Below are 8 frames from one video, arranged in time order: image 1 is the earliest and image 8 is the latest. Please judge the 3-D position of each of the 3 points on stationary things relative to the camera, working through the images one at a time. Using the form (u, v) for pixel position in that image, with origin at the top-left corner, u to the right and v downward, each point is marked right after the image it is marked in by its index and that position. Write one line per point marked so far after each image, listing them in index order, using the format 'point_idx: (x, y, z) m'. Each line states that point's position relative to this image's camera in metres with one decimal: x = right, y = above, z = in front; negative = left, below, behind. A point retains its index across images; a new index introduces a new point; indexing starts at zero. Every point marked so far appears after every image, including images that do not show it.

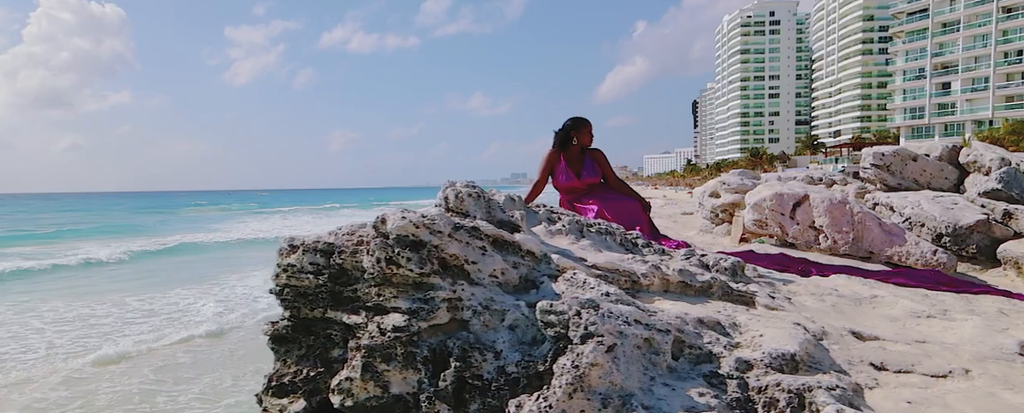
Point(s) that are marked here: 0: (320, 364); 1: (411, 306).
0: (-1.0, -0.8, +3.3) m
1: (-0.5, -0.5, +3.1) m
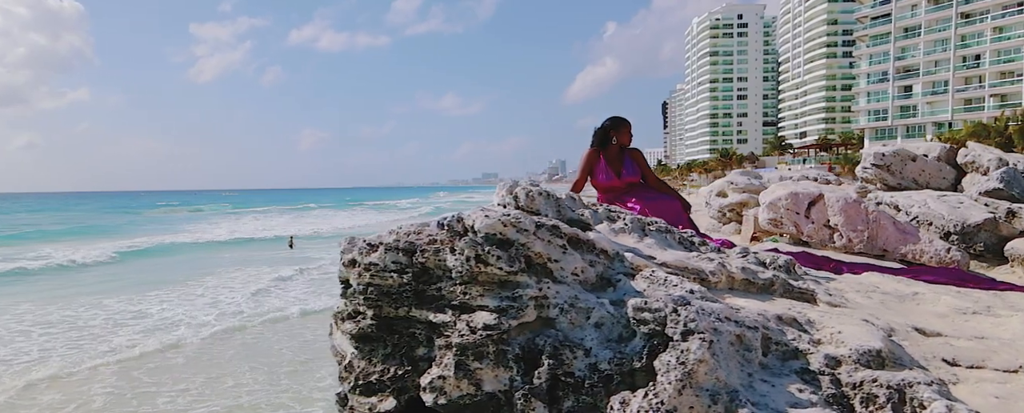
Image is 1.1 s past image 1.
0: (-0.5, -0.8, +3.3) m
1: (-0.1, -0.5, +3.1) m
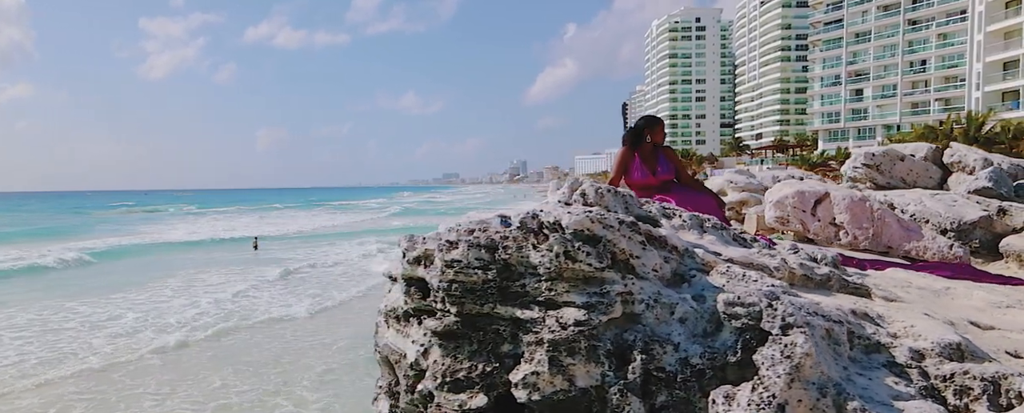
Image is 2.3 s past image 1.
0: (-0.1, -0.8, +3.3) m
1: (+0.4, -0.5, +3.1) m
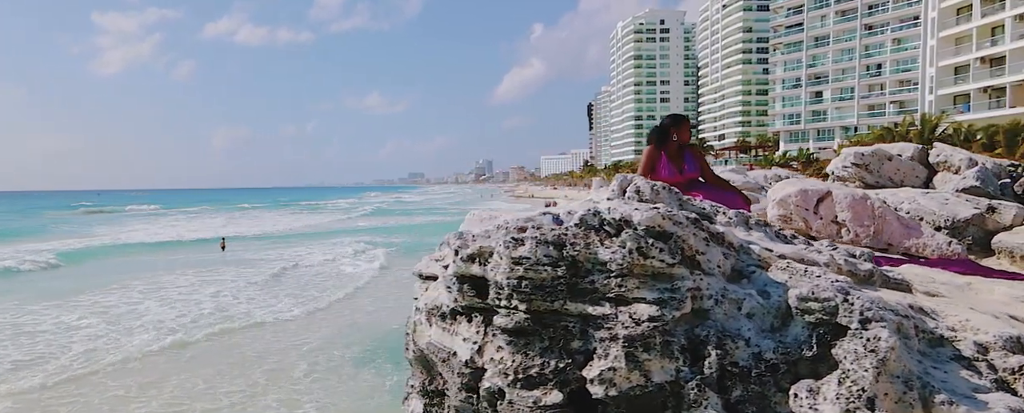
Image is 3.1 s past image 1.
0: (+0.3, -0.8, +3.3) m
1: (+0.7, -0.4, +3.1) m
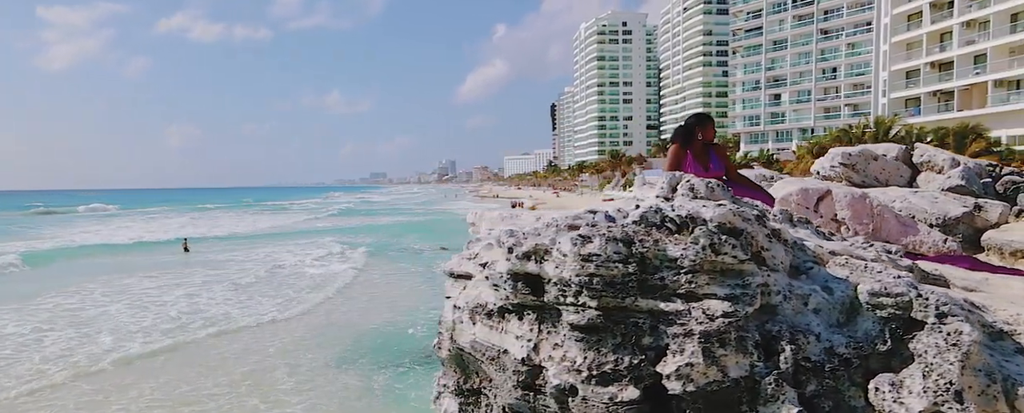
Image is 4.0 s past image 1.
0: (+0.6, -0.8, +3.3) m
1: (+1.1, -0.4, +3.2) m
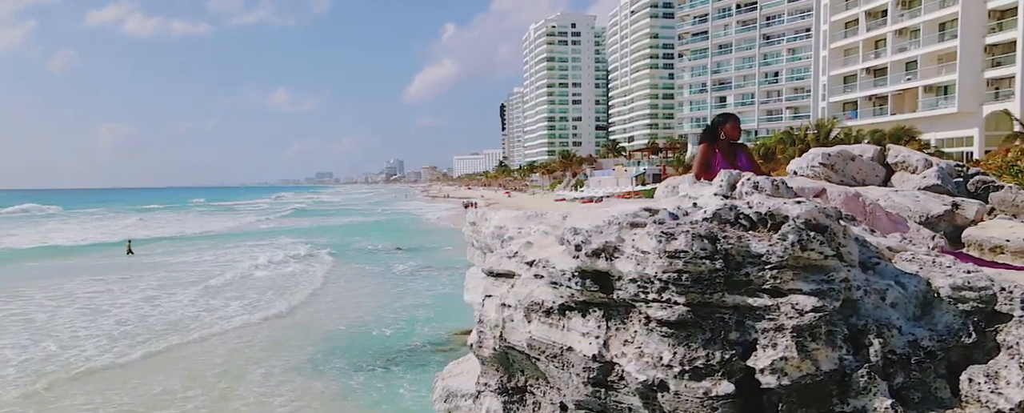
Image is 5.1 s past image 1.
0: (+1.1, -0.7, +3.3) m
1: (+1.6, -0.4, +3.2) m
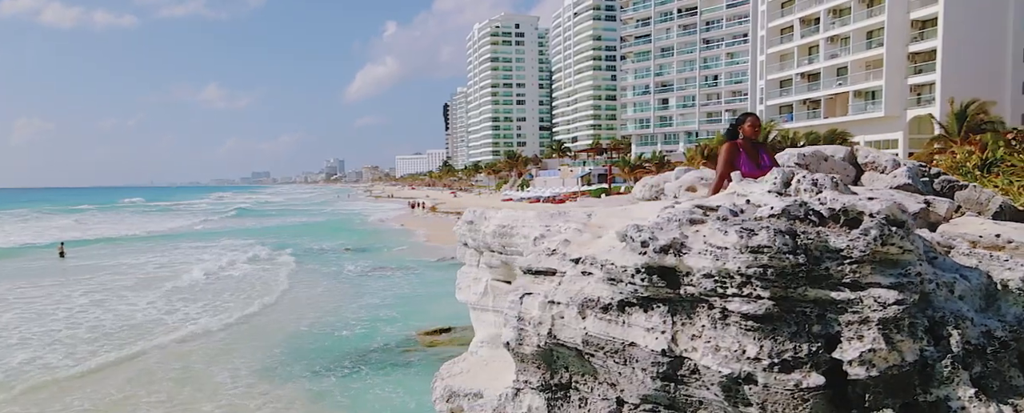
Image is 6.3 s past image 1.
0: (+1.6, -0.7, +3.4) m
1: (+2.0, -0.4, +3.3) m
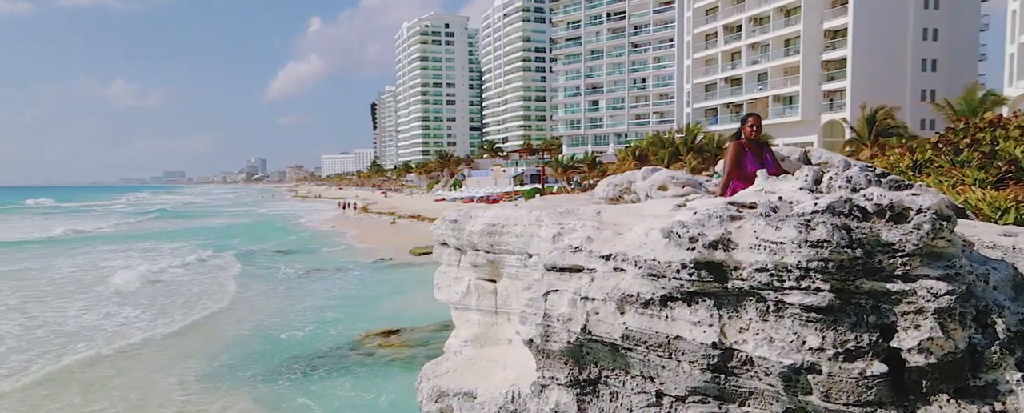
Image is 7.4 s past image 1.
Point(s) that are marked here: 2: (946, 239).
0: (+2.0, -0.7, +3.5) m
1: (+2.4, -0.4, +3.5) m
2: (+2.4, -0.2, +3.5) m
